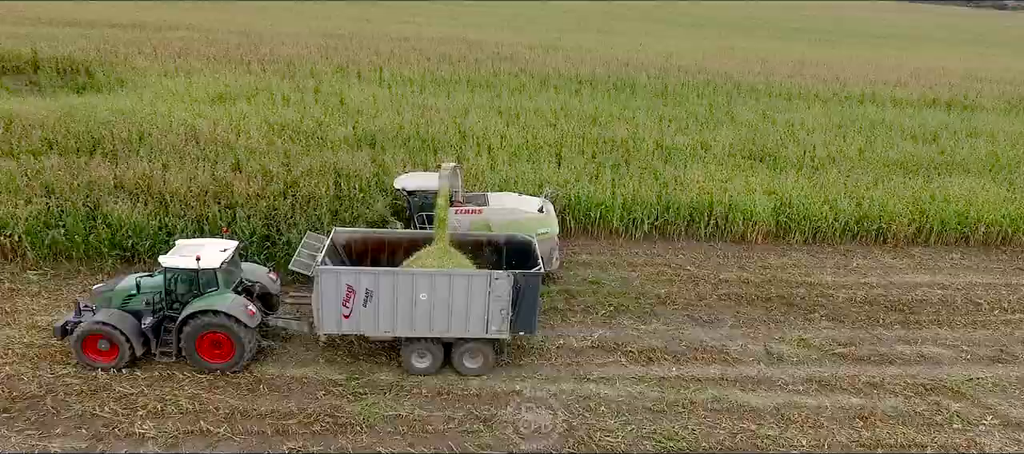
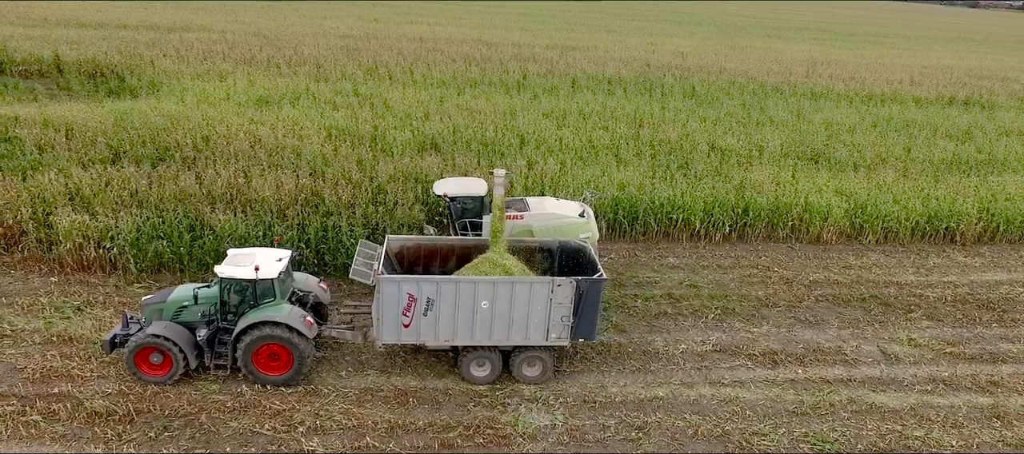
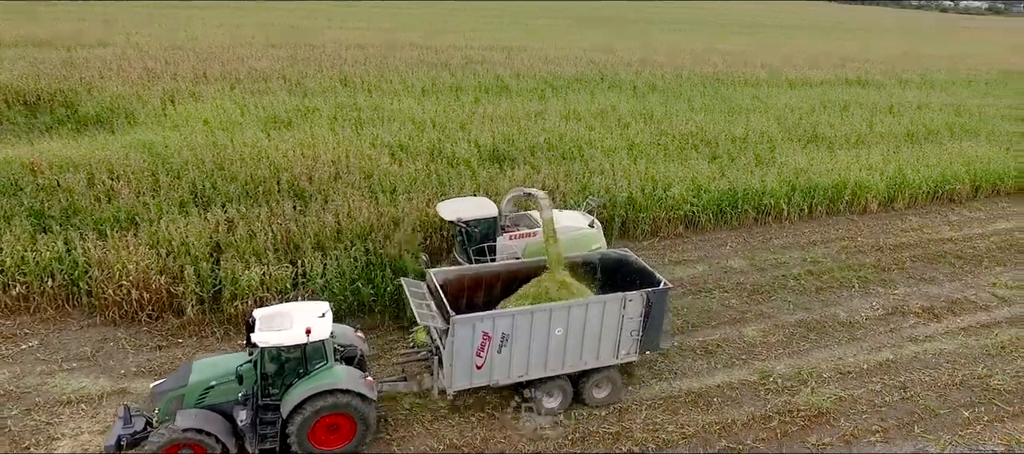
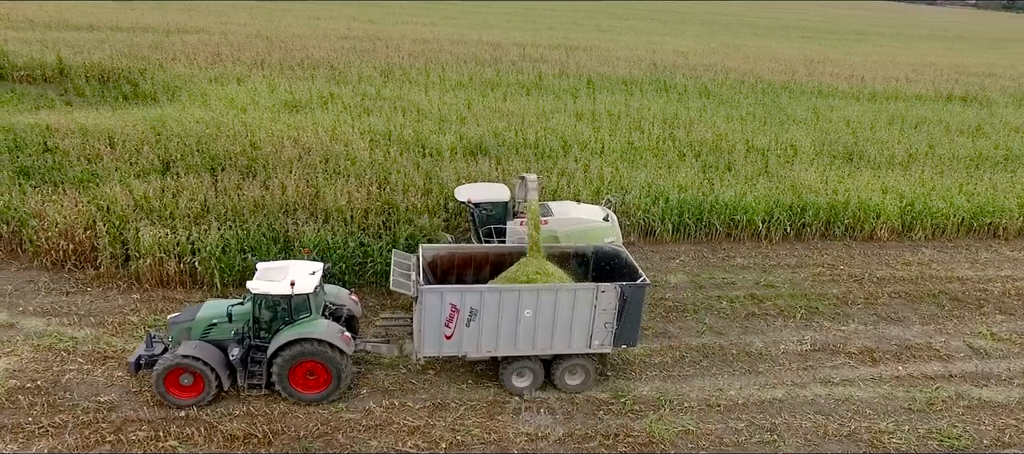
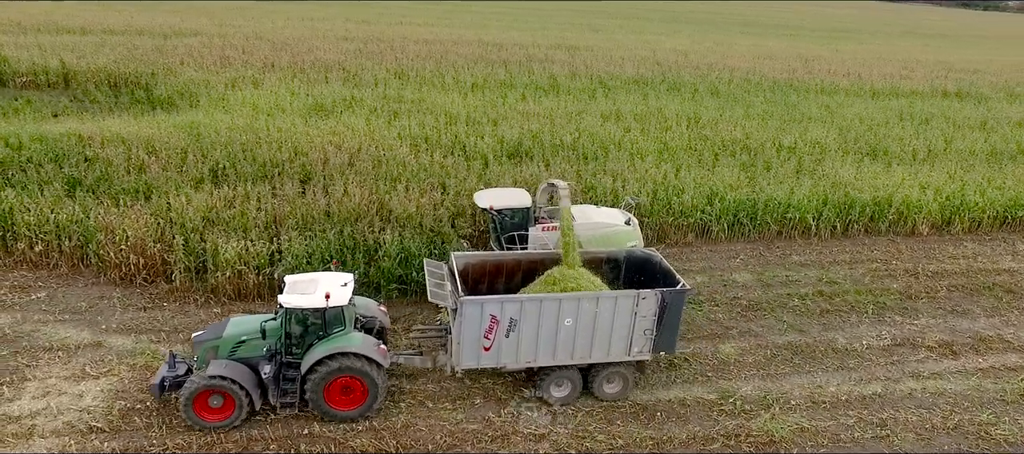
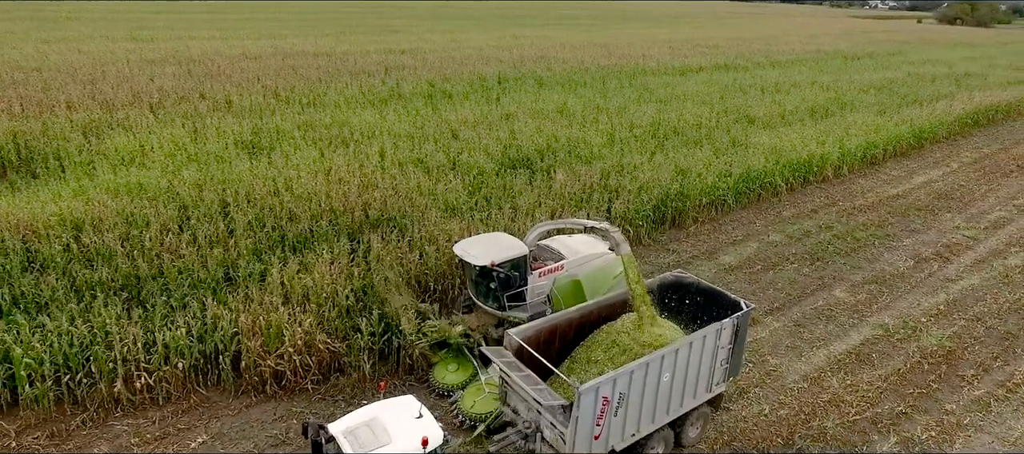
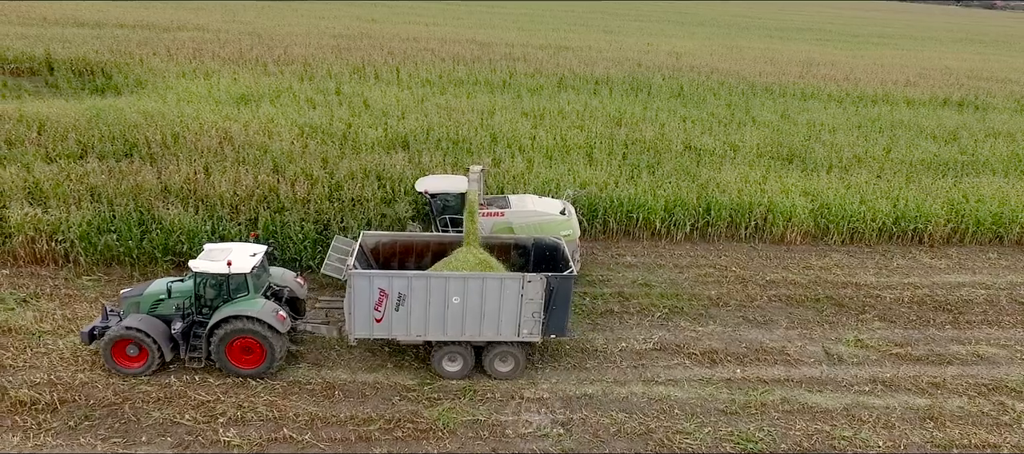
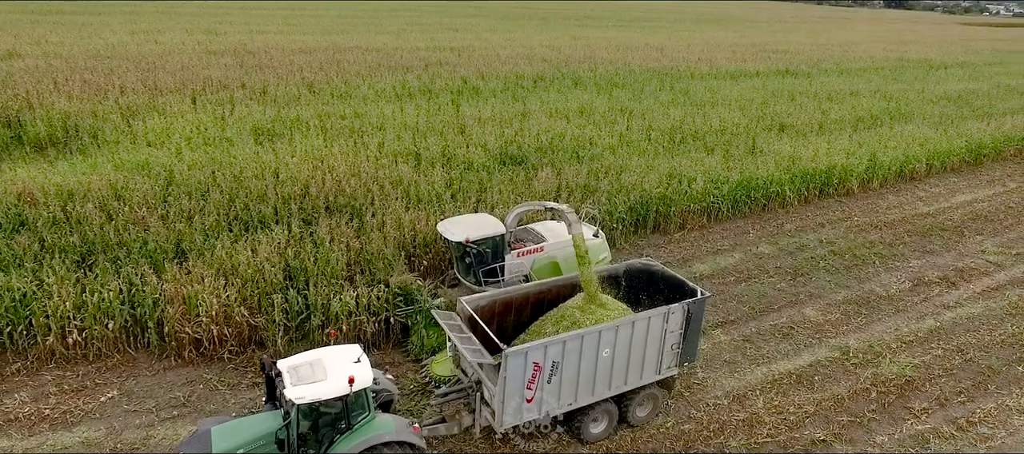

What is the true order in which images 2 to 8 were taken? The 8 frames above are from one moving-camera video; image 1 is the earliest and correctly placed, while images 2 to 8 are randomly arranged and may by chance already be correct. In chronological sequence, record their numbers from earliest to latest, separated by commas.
7, 2, 4, 5, 3, 8, 6
